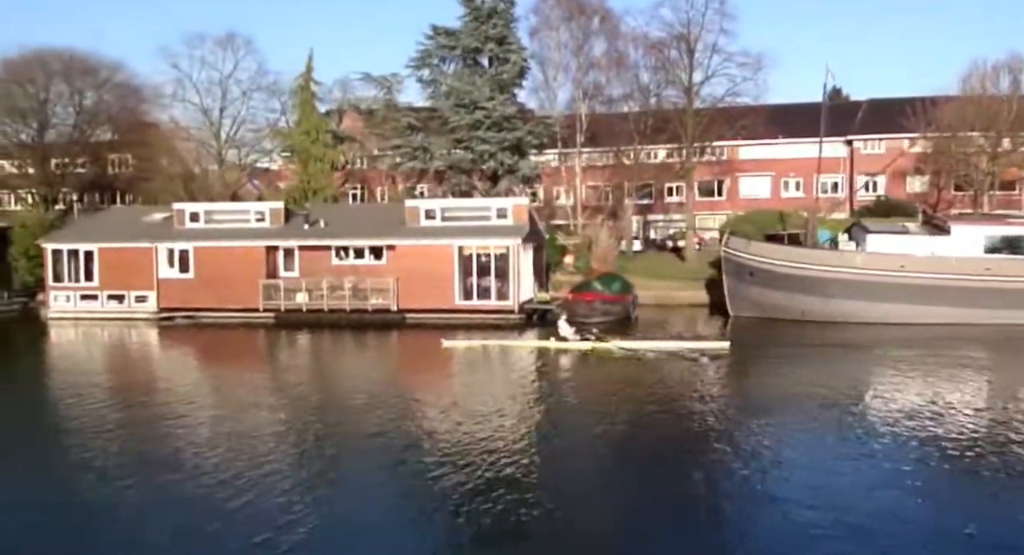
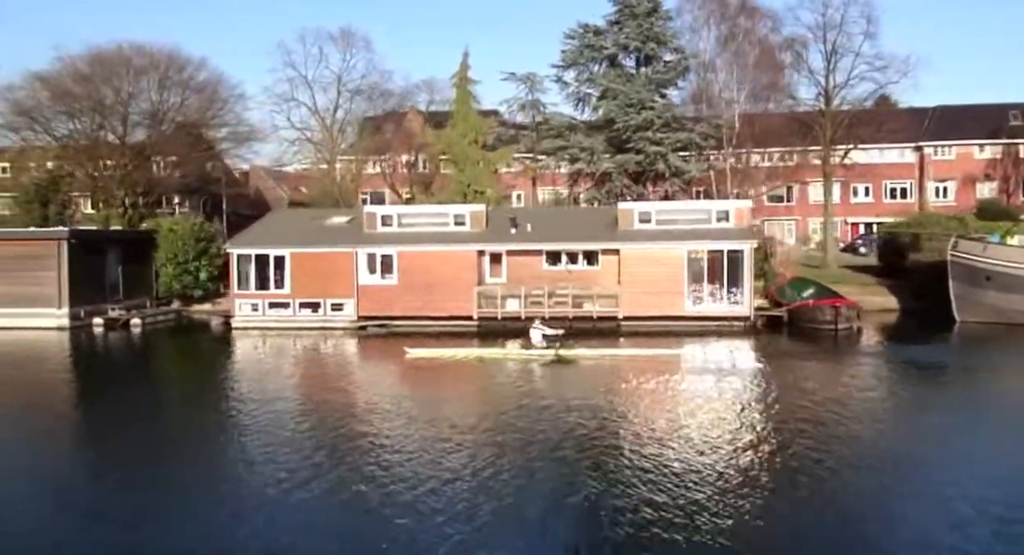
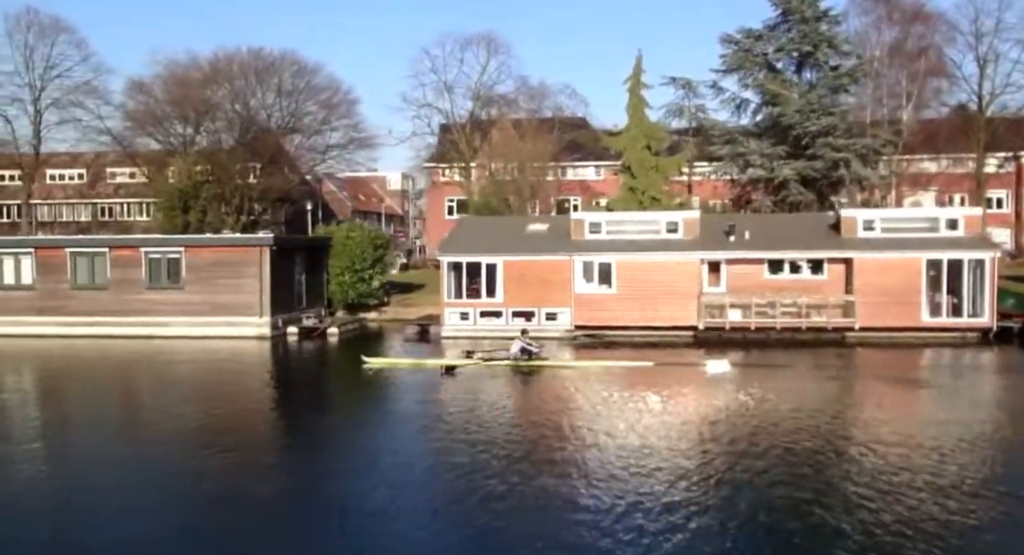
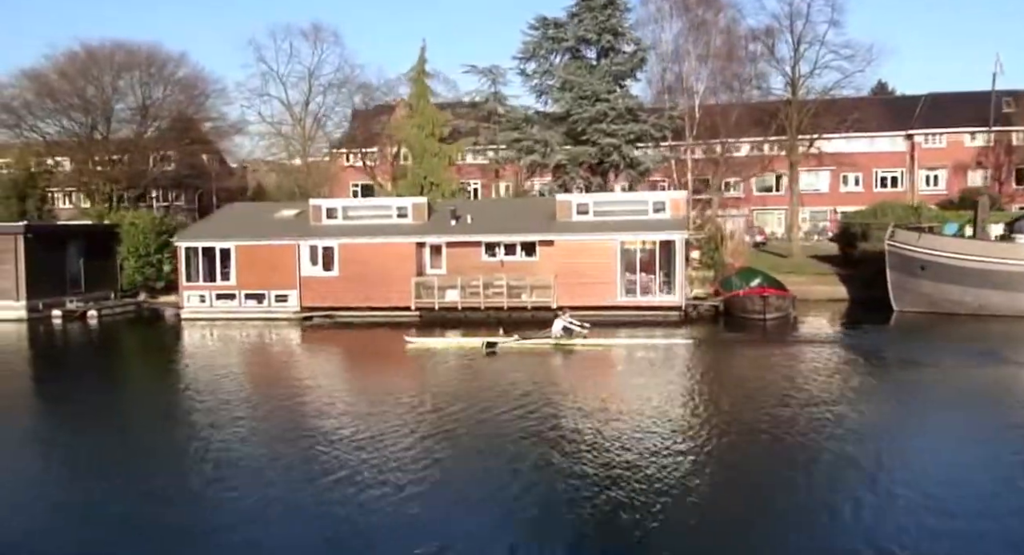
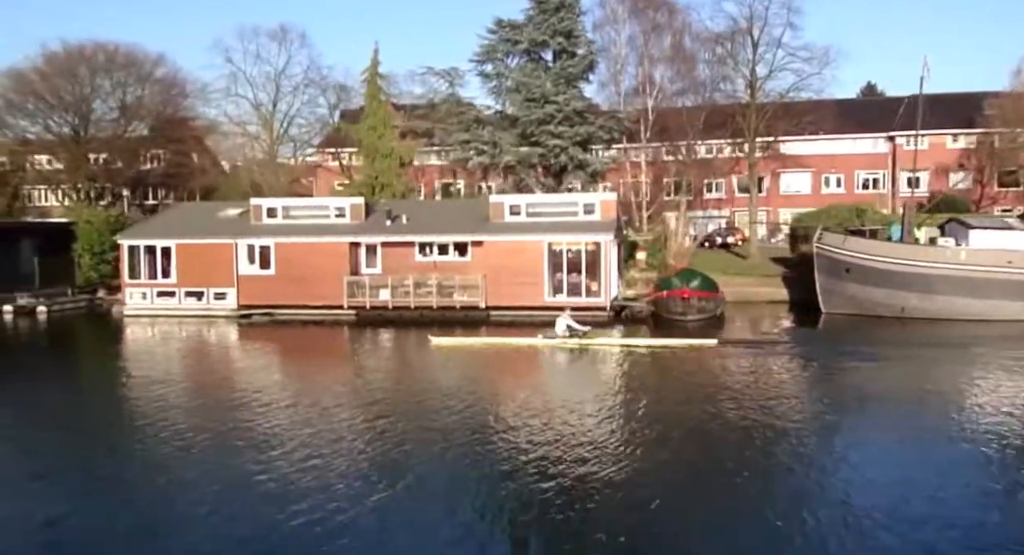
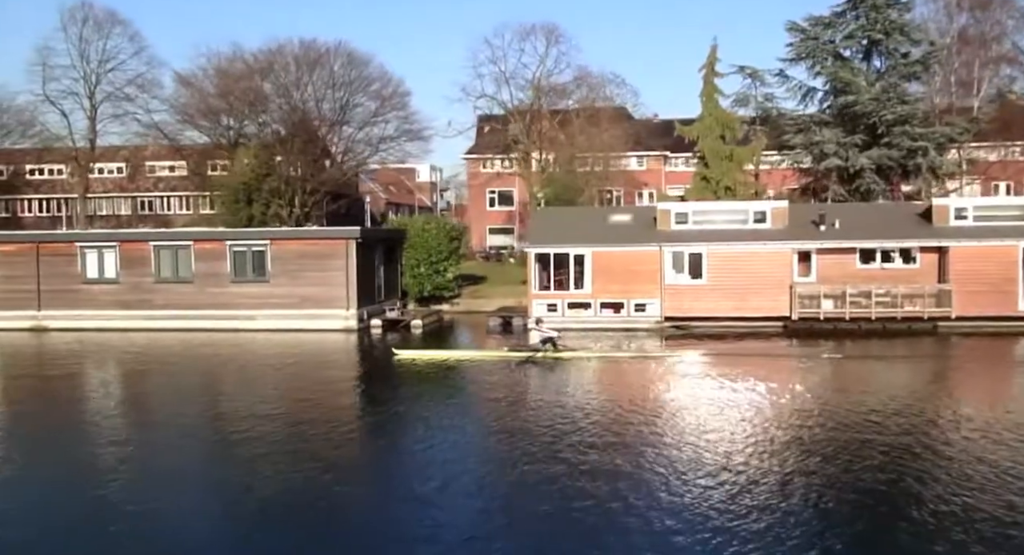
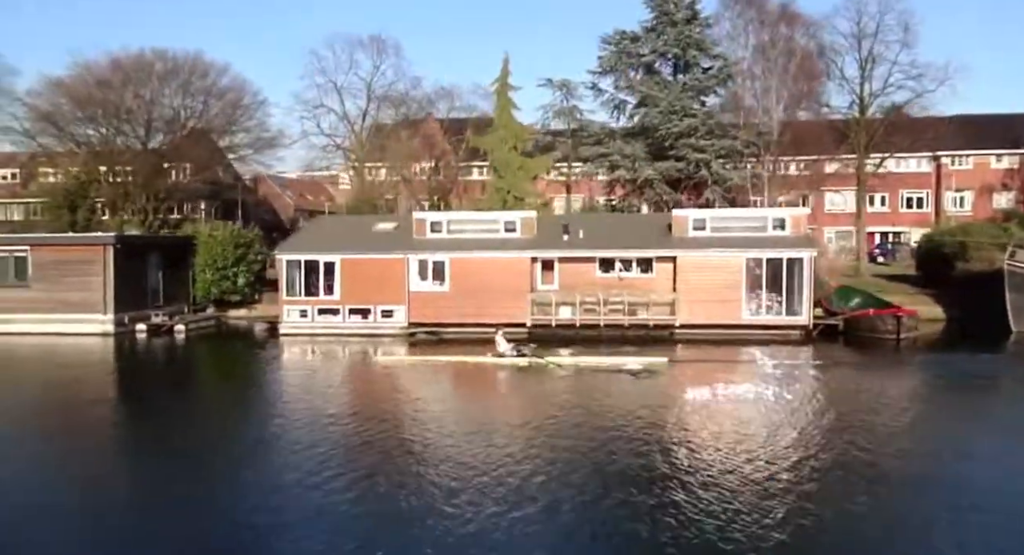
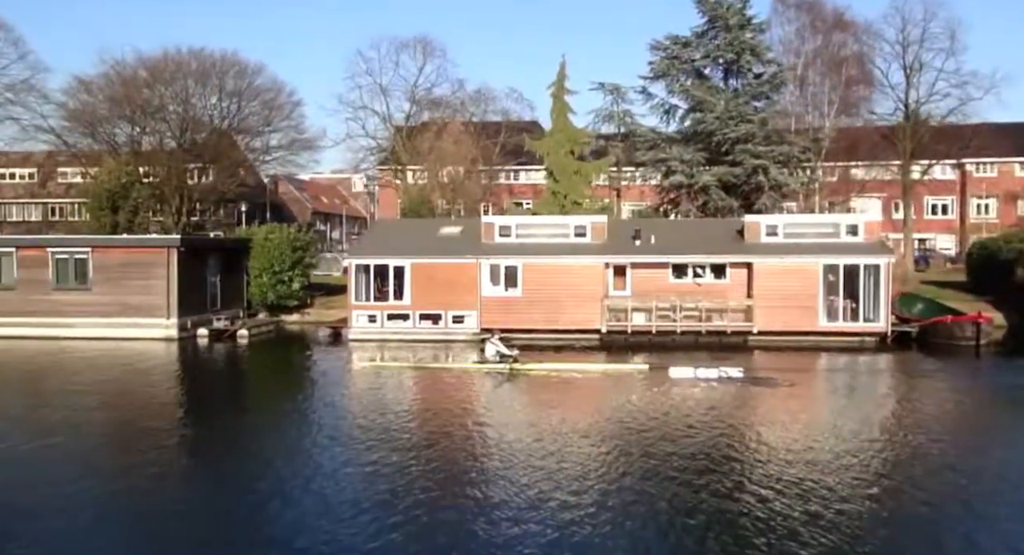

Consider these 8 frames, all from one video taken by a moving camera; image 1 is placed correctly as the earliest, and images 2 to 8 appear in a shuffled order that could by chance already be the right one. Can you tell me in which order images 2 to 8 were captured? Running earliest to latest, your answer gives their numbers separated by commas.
5, 4, 2, 7, 8, 3, 6
